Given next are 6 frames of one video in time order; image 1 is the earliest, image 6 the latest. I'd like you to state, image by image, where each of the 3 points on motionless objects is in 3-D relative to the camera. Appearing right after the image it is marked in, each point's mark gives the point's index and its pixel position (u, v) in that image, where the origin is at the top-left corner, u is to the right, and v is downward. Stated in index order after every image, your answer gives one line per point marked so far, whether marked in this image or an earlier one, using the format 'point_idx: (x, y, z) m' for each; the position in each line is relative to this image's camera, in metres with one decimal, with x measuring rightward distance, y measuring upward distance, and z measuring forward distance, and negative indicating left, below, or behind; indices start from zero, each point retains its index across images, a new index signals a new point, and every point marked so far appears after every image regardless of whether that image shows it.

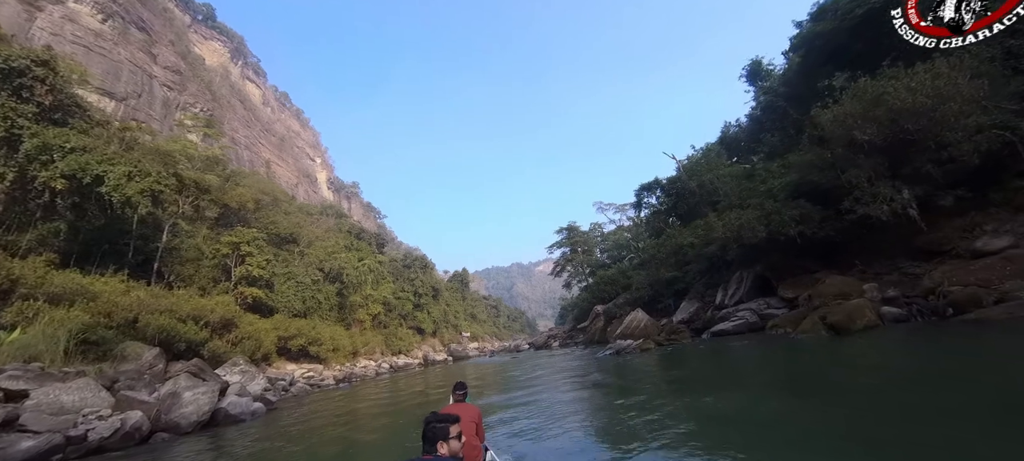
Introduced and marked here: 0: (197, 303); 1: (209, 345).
0: (-12.7, -2.9, +15.5) m
1: (-11.6, -4.4, +14.7) m
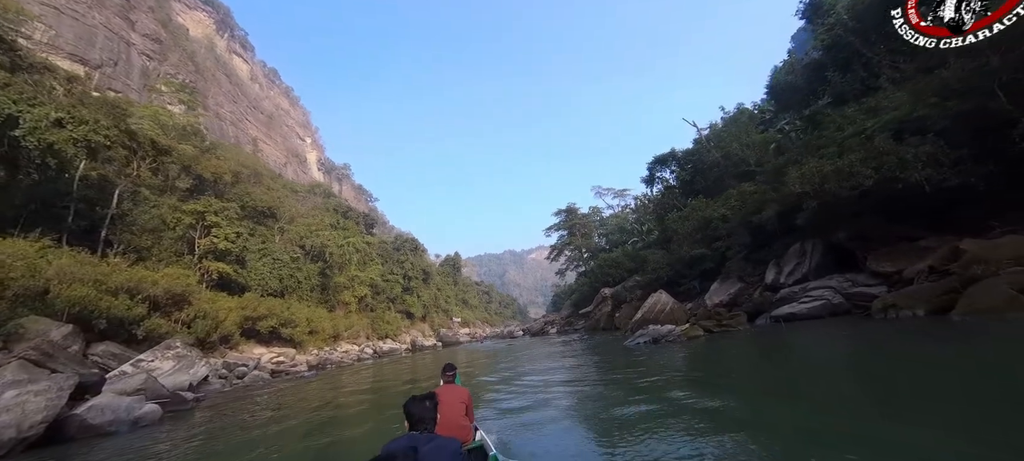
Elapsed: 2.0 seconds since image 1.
0: (-12.7, -1.5, +13.0) m
1: (-11.7, -3.0, +12.2) m
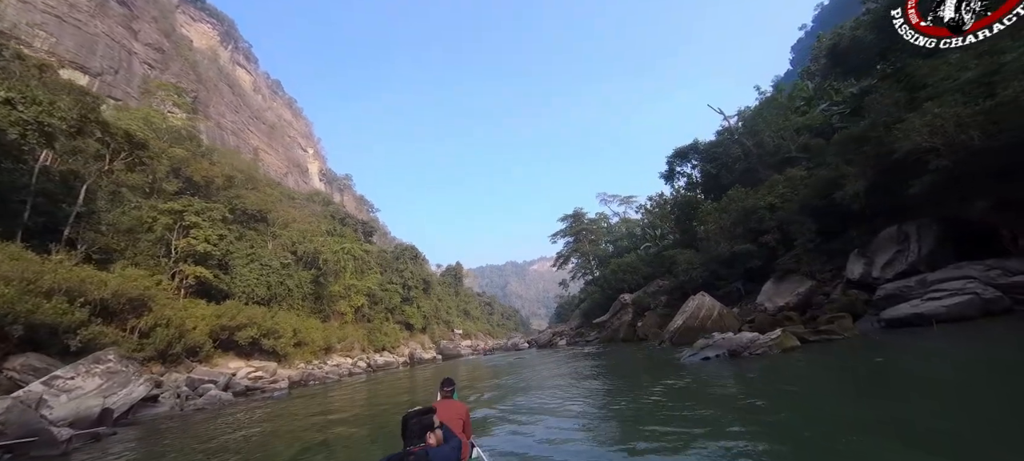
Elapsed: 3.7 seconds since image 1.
0: (-12.4, -1.2, +11.1) m
1: (-11.4, -2.7, +10.3) m
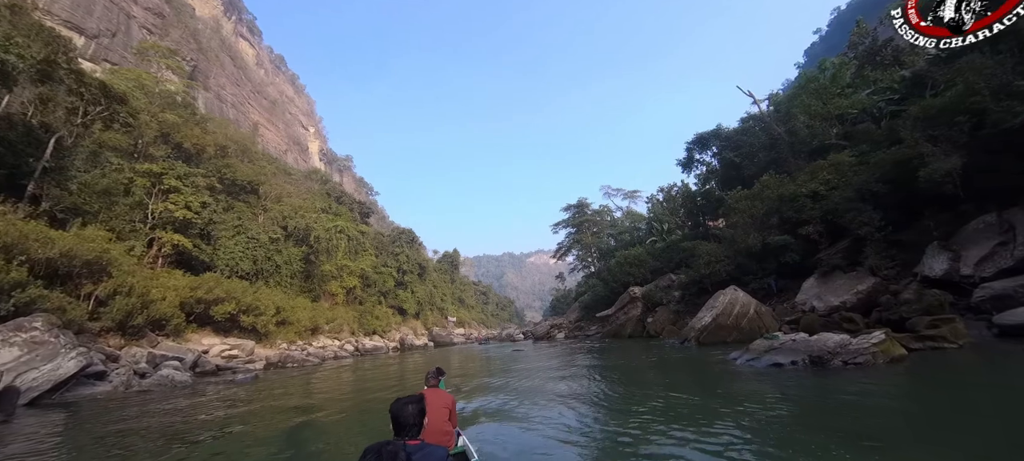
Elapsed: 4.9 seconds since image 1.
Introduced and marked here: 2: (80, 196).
0: (-12.3, 0.0, +9.7) m
1: (-11.3, -1.5, +9.0) m
2: (-19.3, +1.5, +17.2) m
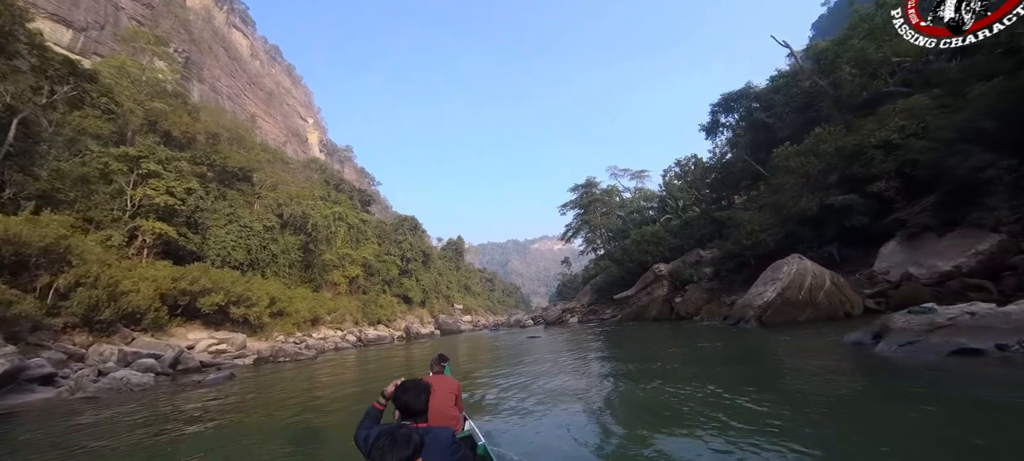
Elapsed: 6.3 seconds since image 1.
0: (-12.0, +0.4, +8.4) m
1: (-11.0, -1.2, +7.7) m
2: (-18.9, +1.9, +15.8) m
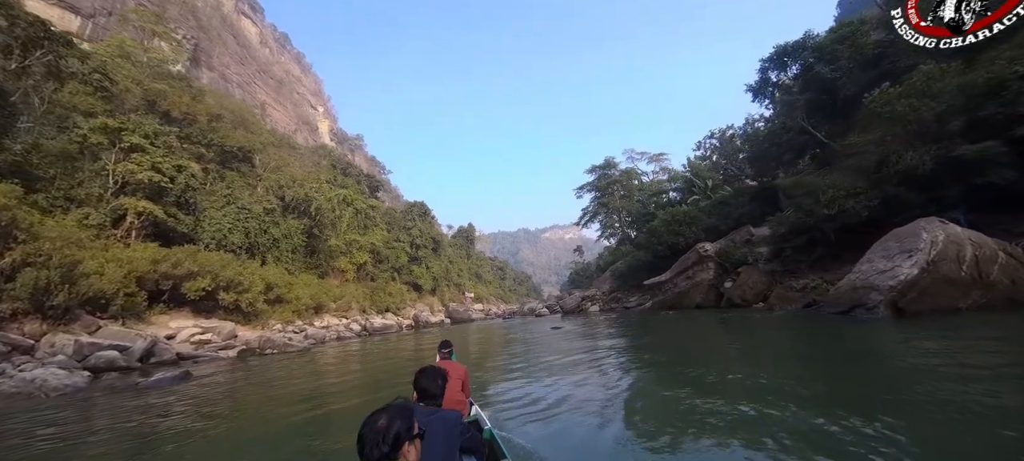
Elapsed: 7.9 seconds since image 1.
0: (-11.6, +1.0, +6.9) m
1: (-10.6, -0.6, +6.2) m
2: (-18.3, +2.7, +14.4) m
